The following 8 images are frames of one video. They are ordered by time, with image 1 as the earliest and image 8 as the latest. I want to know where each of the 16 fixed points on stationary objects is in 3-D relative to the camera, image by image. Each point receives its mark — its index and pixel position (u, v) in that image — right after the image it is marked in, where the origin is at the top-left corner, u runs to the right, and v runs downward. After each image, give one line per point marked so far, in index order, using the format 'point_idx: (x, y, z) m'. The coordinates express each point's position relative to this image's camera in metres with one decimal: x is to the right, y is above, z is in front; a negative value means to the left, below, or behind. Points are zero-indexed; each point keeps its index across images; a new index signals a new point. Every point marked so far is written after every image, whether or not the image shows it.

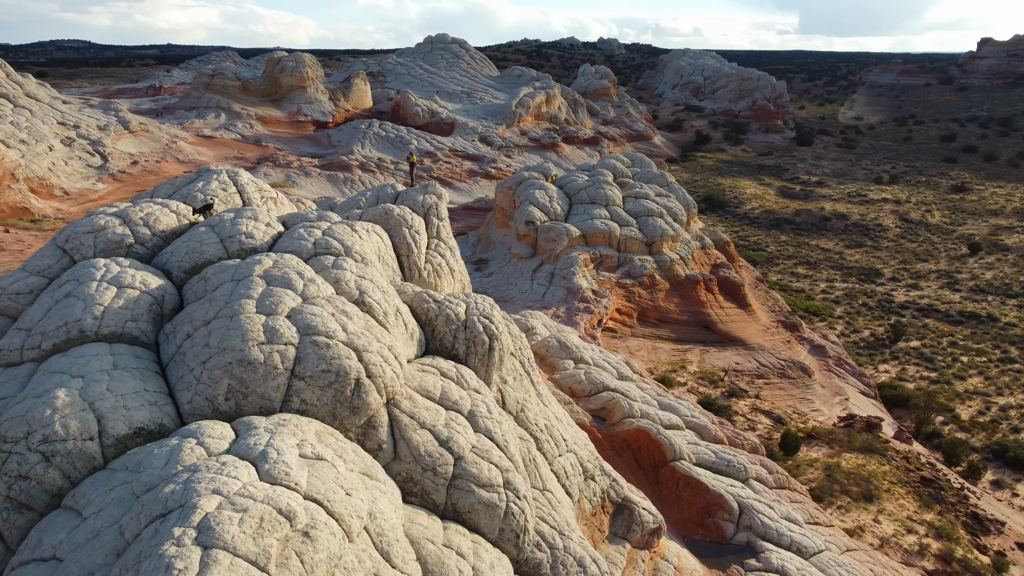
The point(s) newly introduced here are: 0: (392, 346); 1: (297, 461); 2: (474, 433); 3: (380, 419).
0: (-0.8, -0.4, +5.0) m
1: (-1.0, -0.8, +3.6) m
2: (-0.2, -0.9, +4.9) m
3: (-0.8, -0.7, +4.6) m
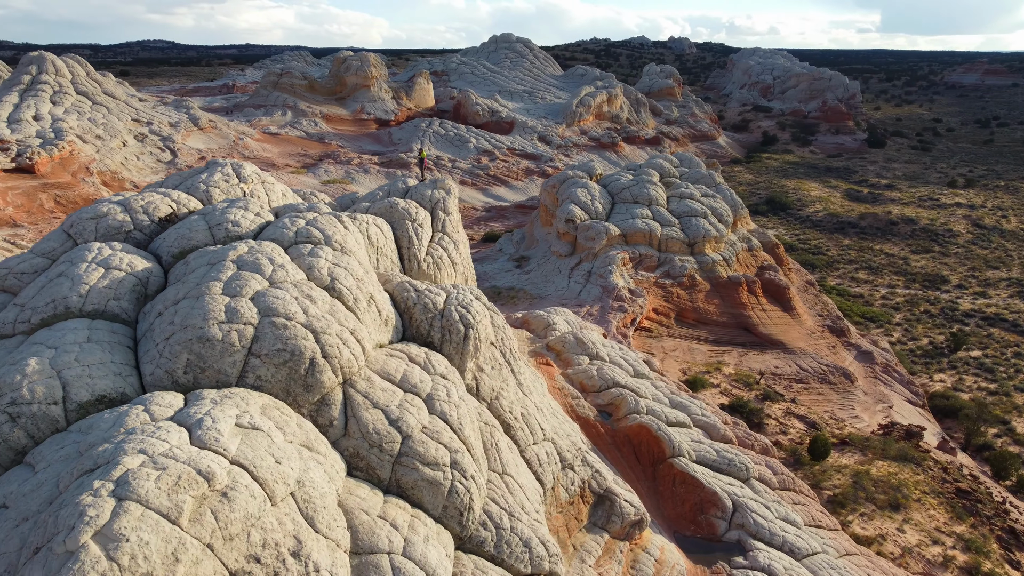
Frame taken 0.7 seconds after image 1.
0: (-1.0, -0.3, +5.3) m
1: (-1.4, -0.7, +3.9) m
2: (-0.5, -0.8, +5.2) m
3: (-1.1, -0.7, +4.9) m
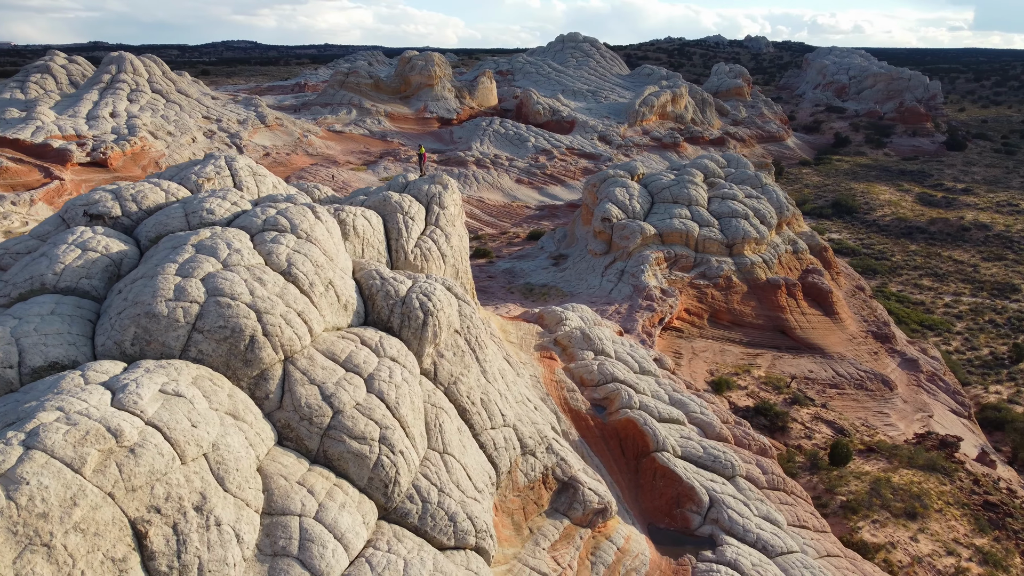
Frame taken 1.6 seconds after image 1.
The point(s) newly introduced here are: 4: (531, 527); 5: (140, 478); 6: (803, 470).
0: (-1.5, -0.2, +5.7) m
1: (-1.9, -0.6, +4.3) m
2: (-1.0, -0.7, +5.5) m
3: (-1.6, -0.5, +5.2) m
4: (+0.2, -2.1, +7.0) m
5: (-1.8, -0.9, +3.9) m
6: (+5.2, -3.2, +14.4) m
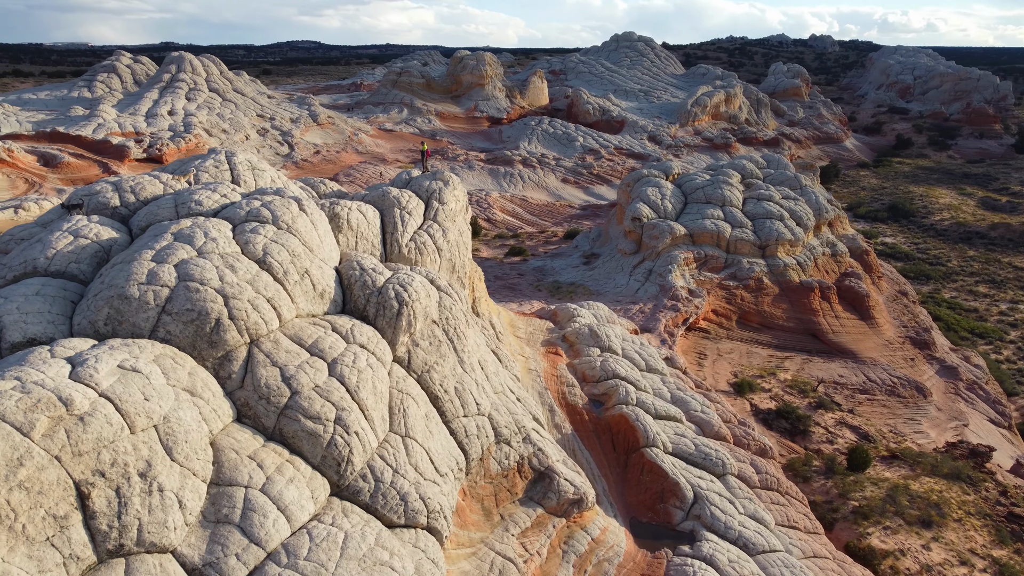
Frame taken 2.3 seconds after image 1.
0: (-1.8, -0.1, +6.0) m
1: (-2.3, -0.5, +4.7) m
2: (-1.3, -0.6, +5.8) m
3: (-1.9, -0.5, +5.6) m
4: (-0.1, -2.0, +7.2) m
5: (-2.3, -0.8, +4.3) m
6: (+5.4, -3.3, +14.2) m
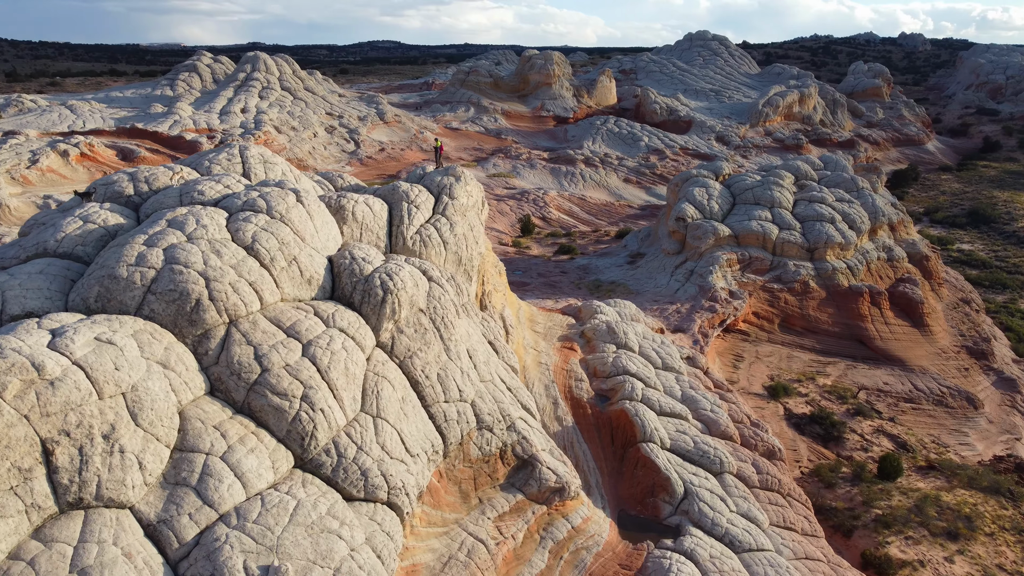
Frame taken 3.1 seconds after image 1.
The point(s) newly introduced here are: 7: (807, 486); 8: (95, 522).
0: (-2.0, 0.0, +6.4) m
1: (-2.7, -0.3, +5.2) m
2: (-1.6, -0.5, +6.1) m
3: (-2.2, -0.3, +6.0) m
4: (-0.3, -1.9, +7.5) m
5: (-2.7, -0.7, +4.7) m
6: (+5.7, -3.3, +13.9) m
7: (+5.0, -3.4, +13.7) m
8: (-2.4, -1.3, +4.6) m
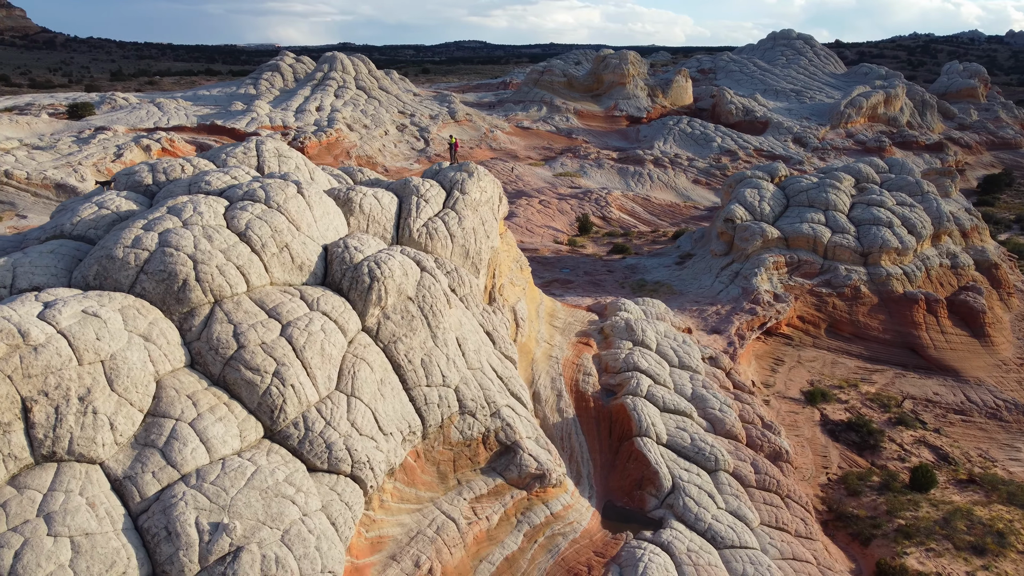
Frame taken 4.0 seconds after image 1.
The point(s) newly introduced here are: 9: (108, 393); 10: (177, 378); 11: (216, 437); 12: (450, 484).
0: (-2.3, +0.2, +6.9) m
1: (-3.1, -0.2, +5.7) m
2: (-1.9, -0.4, +6.6) m
3: (-2.5, -0.2, +6.5) m
4: (-0.5, -1.8, +7.8) m
5: (-3.1, -0.5, +5.3) m
6: (+6.1, -3.4, +13.6) m
7: (+5.3, -3.4, +13.5) m
8: (-2.9, -1.2, +5.2) m
9: (-2.8, -0.7, +5.5) m
10: (-2.5, -0.7, +6.0) m
11: (-2.1, -1.1, +5.8) m
12: (-0.6, -1.9, +7.7) m
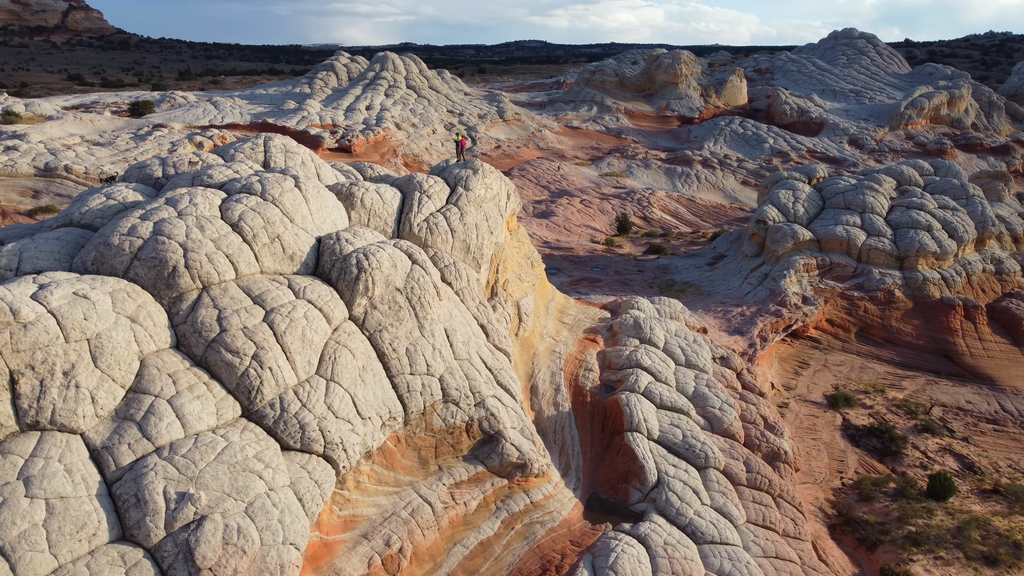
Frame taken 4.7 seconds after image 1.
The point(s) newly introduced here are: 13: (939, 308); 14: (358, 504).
0: (-2.5, +0.3, +7.3) m
1: (-3.4, 0.0, +6.2) m
2: (-2.2, -0.3, +7.0) m
3: (-2.8, -0.1, +6.9) m
4: (-0.7, -1.8, +8.0) m
5: (-3.5, -0.4, +5.7) m
6: (+6.2, -3.5, +13.4) m
7: (+5.5, -3.5, +13.3) m
8: (-3.2, -1.1, +5.6) m
9: (-3.1, -0.6, +6.0) m
10: (-2.8, -0.6, +6.4) m
11: (-2.5, -1.0, +6.2) m
12: (-0.8, -1.8, +8.0) m
13: (+10.4, -0.5, +19.6) m
14: (-1.4, -1.9, +7.2) m
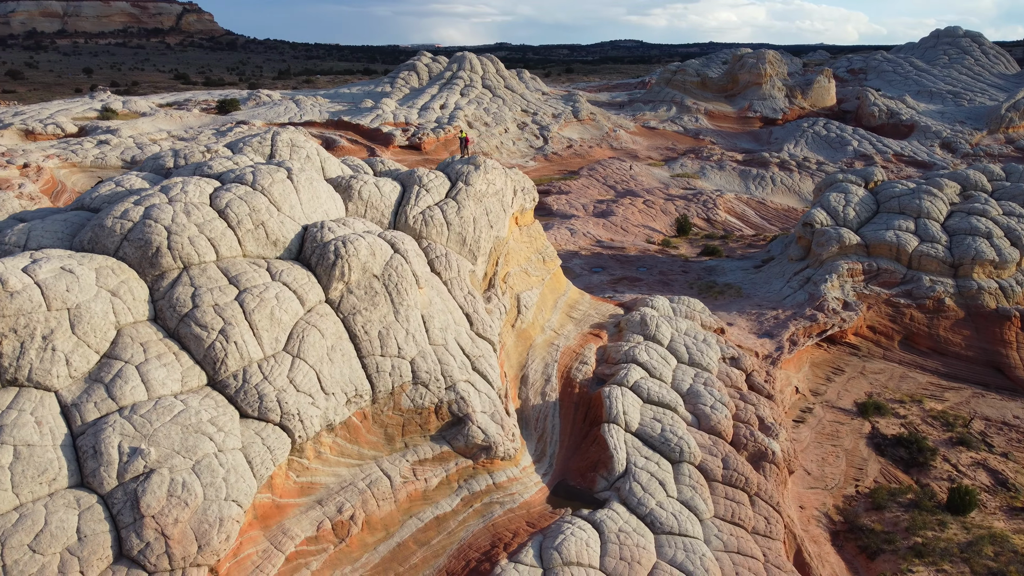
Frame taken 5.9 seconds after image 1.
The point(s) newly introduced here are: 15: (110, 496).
0: (-2.9, +0.5, +8.0) m
1: (-4.0, +0.2, +6.9) m
2: (-2.7, -0.1, +7.6) m
3: (-3.2, +0.1, +7.6) m
4: (-1.1, -1.6, +8.5) m
5: (-4.1, -0.2, +6.5) m
6: (+6.3, -3.5, +13.1) m
7: (+5.6, -3.5, +13.1) m
8: (-3.9, -0.9, +6.3) m
9: (-3.7, -0.4, +6.7) m
10: (-3.3, -0.4, +7.1) m
11: (-3.0, -0.8, +6.9) m
12: (-1.2, -1.7, +8.4) m
13: (+11.2, -0.7, +18.8) m
14: (-1.9, -1.8, +7.7) m
15: (-3.1, -1.6, +6.2) m
